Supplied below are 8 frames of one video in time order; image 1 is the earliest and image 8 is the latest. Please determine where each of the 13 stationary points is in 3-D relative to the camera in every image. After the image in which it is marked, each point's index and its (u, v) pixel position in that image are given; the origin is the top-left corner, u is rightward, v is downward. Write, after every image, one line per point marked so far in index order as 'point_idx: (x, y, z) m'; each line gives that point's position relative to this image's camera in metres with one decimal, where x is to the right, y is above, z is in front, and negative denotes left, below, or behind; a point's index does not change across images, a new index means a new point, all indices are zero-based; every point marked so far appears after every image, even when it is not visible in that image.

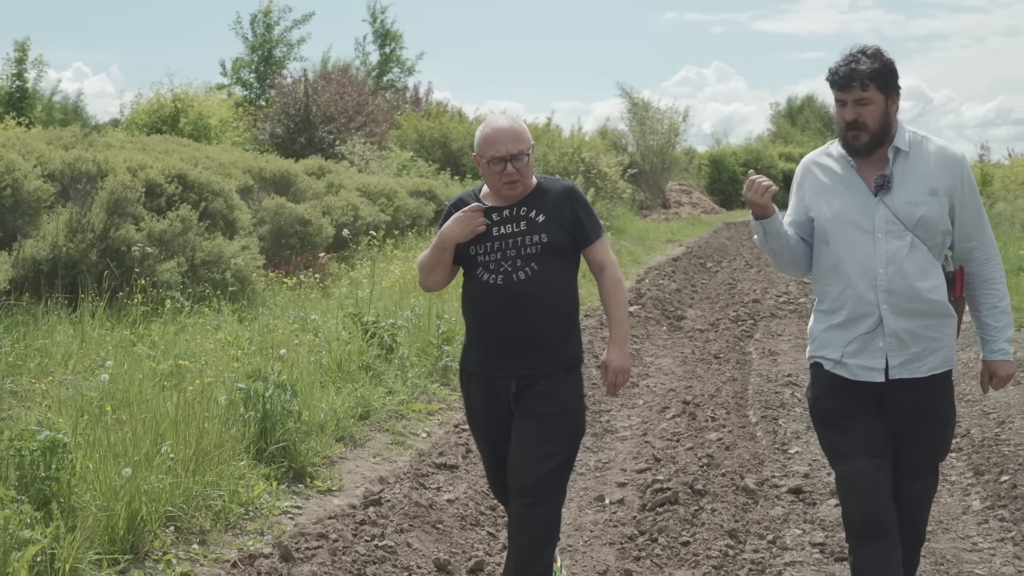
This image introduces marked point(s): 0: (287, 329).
0: (-1.8, -0.3, +8.3) m
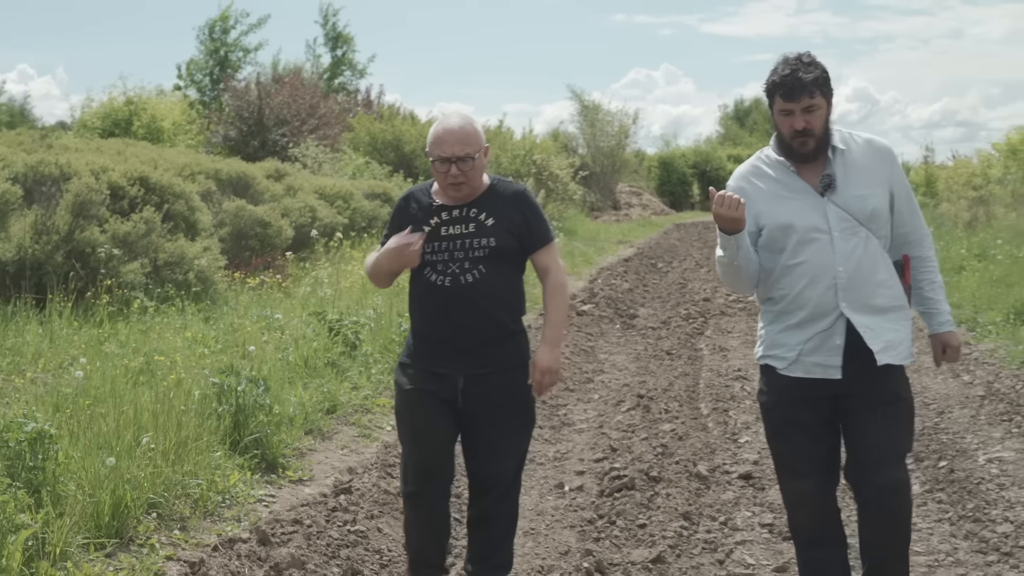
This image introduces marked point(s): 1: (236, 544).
0: (-2.1, -0.3, +8.4) m
1: (-1.3, -1.2, +4.9) m
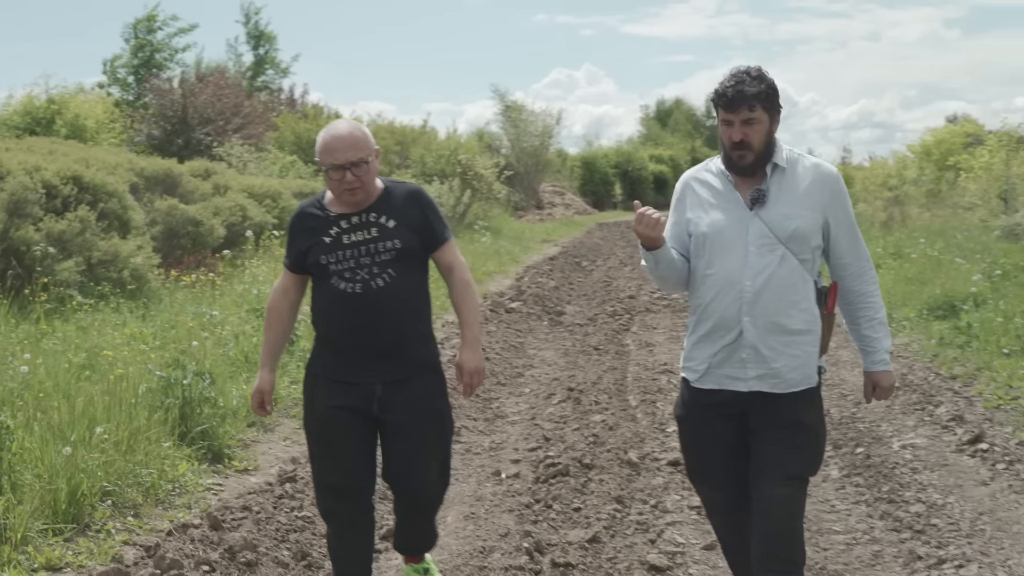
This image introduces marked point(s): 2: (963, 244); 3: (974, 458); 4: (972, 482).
0: (-2.7, -0.3, +8.6) m
1: (-1.6, -1.2, +5.1) m
2: (+6.7, +0.6, +15.3) m
3: (+3.1, -1.1, +6.8) m
4: (+2.9, -1.2, +6.3) m
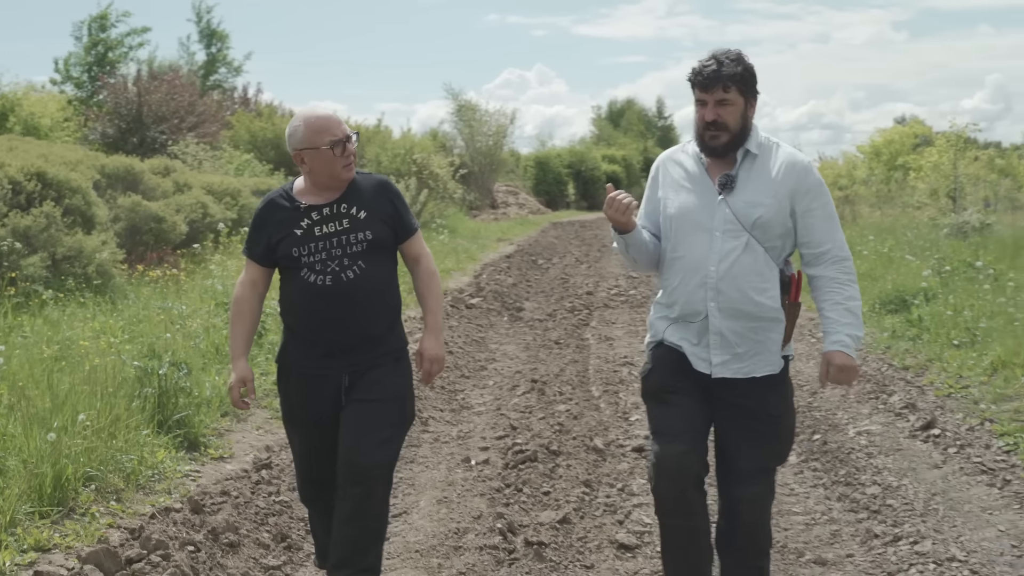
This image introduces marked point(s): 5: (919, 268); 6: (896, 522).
0: (-3.0, -0.2, +8.6) m
1: (-1.7, -1.1, +5.2) m
2: (+6.1, +0.7, +15.8) m
3: (+2.9, -1.1, +7.2) m
4: (+2.7, -1.1, +6.7) m
5: (+5.2, +0.2, +13.3) m
6: (+2.1, -1.3, +5.7) m
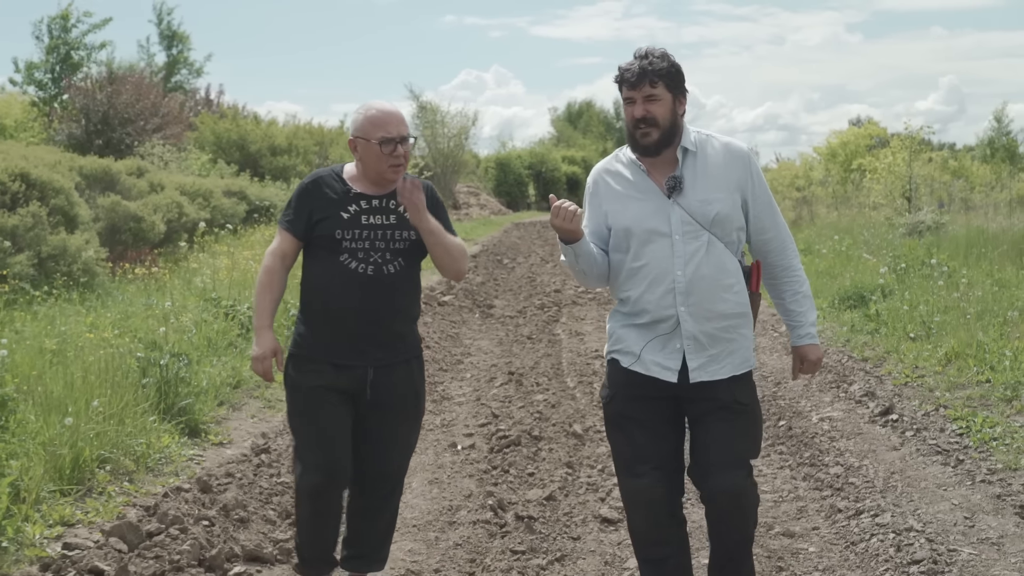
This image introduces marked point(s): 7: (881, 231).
0: (-3.1, -0.2, +8.9) m
1: (-1.7, -1.1, +5.5) m
2: (+5.6, +0.7, +16.4) m
3: (+2.7, -1.0, +7.7) m
4: (+2.6, -1.1, +7.1) m
5: (+4.8, +0.3, +13.9) m
6: (+2.0, -1.2, +6.1) m
7: (+6.1, +1.0, +17.3) m
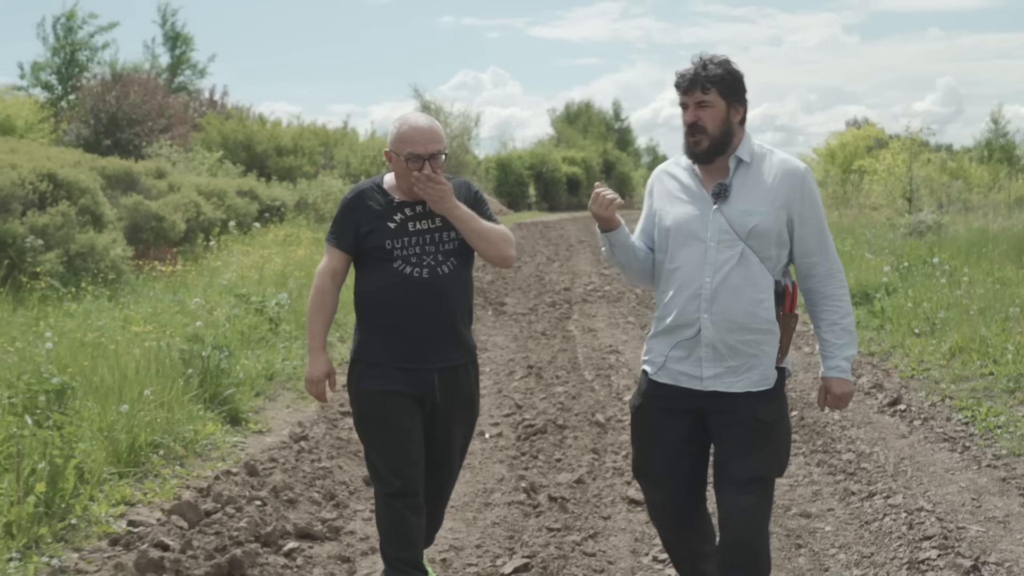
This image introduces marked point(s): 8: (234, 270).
0: (-3.0, -0.2, +9.2) m
1: (-1.6, -1.0, +5.8) m
2: (+5.8, +0.8, +16.7) m
3: (+2.9, -1.0, +8.0) m
4: (+2.7, -1.0, +7.4) m
5: (+5.0, +0.3, +14.2) m
6: (+2.2, -1.2, +6.4) m
7: (+6.3, +1.0, +17.6) m
8: (-3.2, +0.2, +11.9) m
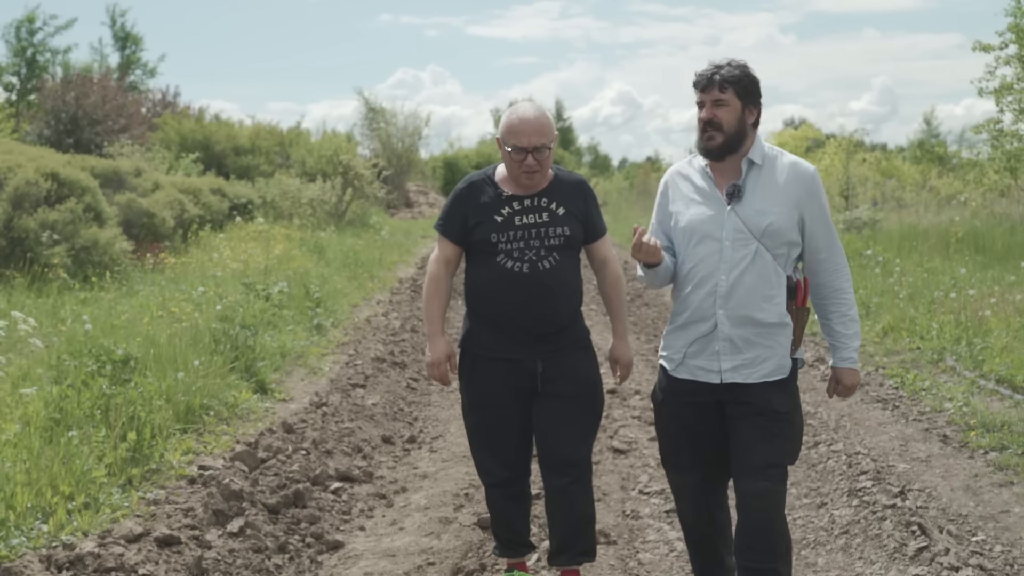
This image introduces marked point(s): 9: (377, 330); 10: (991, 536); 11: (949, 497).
0: (-3.1, -0.1, +10.0) m
1: (-1.5, -0.9, +6.7) m
2: (+5.2, +0.9, +17.9) m
3: (+2.8, -0.8, +9.1) m
4: (+2.7, -0.9, +8.6) m
5: (+4.5, +0.5, +15.4) m
6: (+2.2, -1.1, +7.5) m
7: (+5.6, +1.2, +18.9) m
8: (-3.5, +0.3, +12.7) m
9: (-1.5, -0.5, +11.3) m
10: (+2.4, -1.3, +5.3) m
11: (+2.5, -1.2, +5.9) m
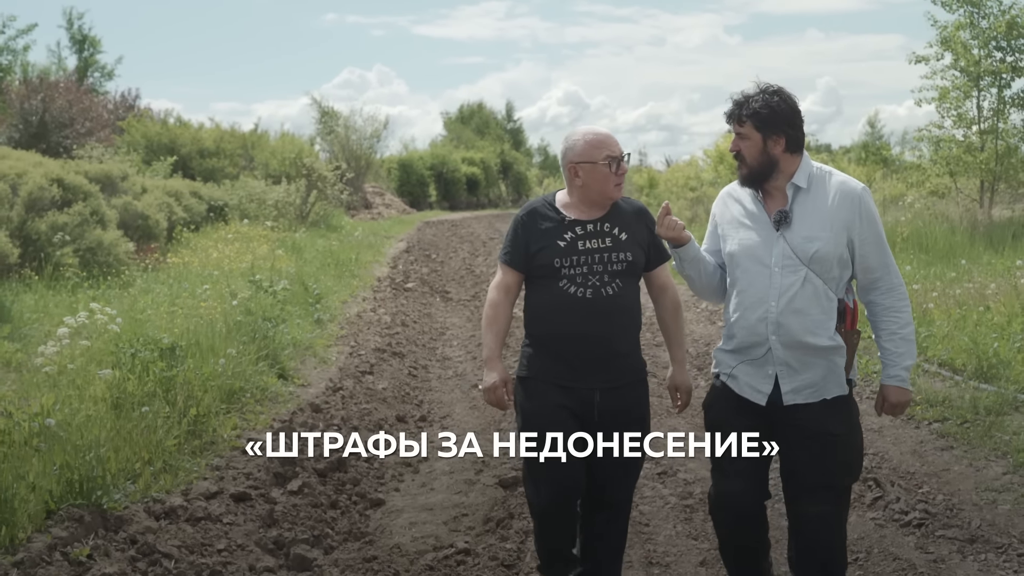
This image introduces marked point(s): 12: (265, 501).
0: (-3.3, -0.1, +10.7) m
1: (-1.5, -0.9, +7.5) m
2: (+4.7, +1.0, +19.0) m
3: (+2.7, -0.8, +10.1) m
4: (+2.6, -0.8, +9.5) m
5: (+4.2, +0.6, +16.4) m
6: (+2.2, -1.0, +8.5) m
7: (+5.1, +1.2, +20.0) m
8: (-3.7, +0.3, +13.3) m
9: (-1.6, -0.4, +12.0) m
10: (+2.5, -1.2, +6.3) m
11: (+2.6, -1.1, +6.9) m
12: (-1.3, -1.1, +5.6) m
